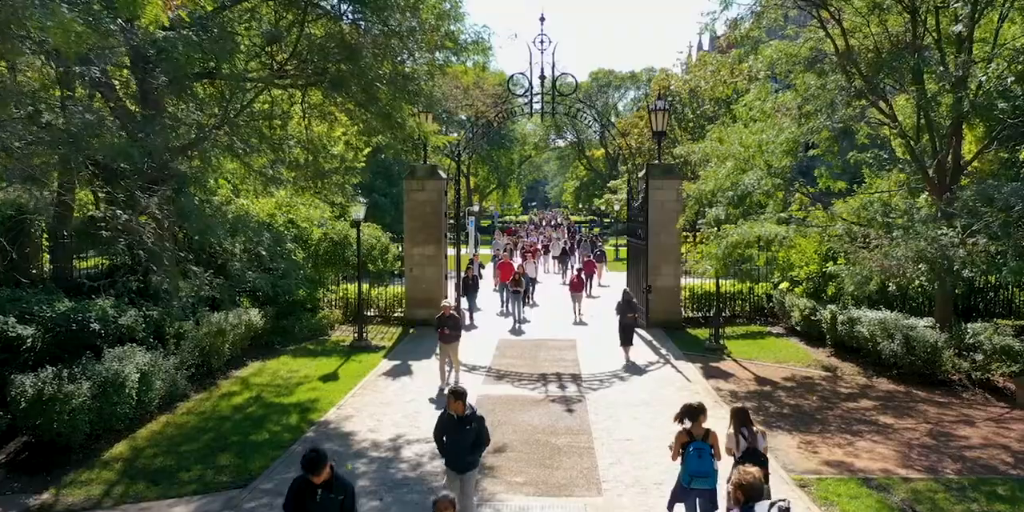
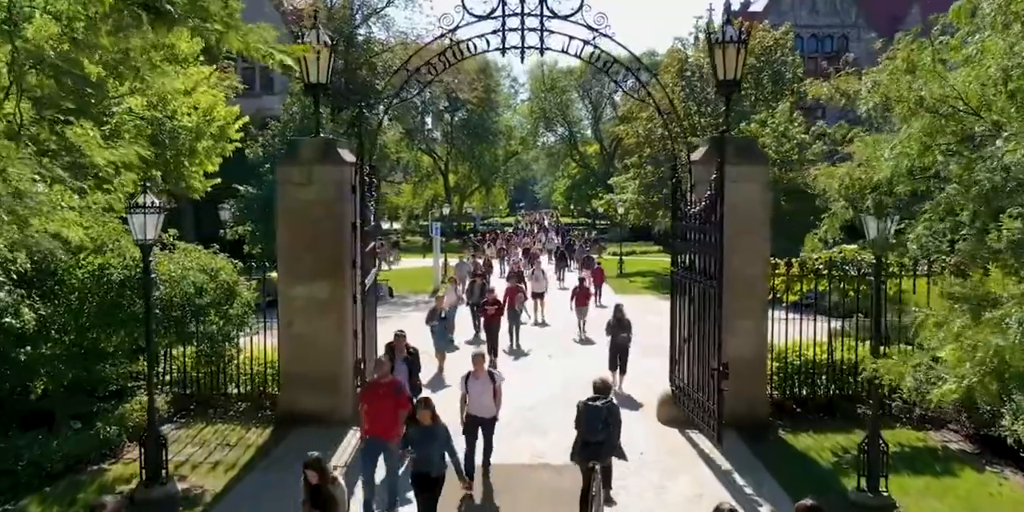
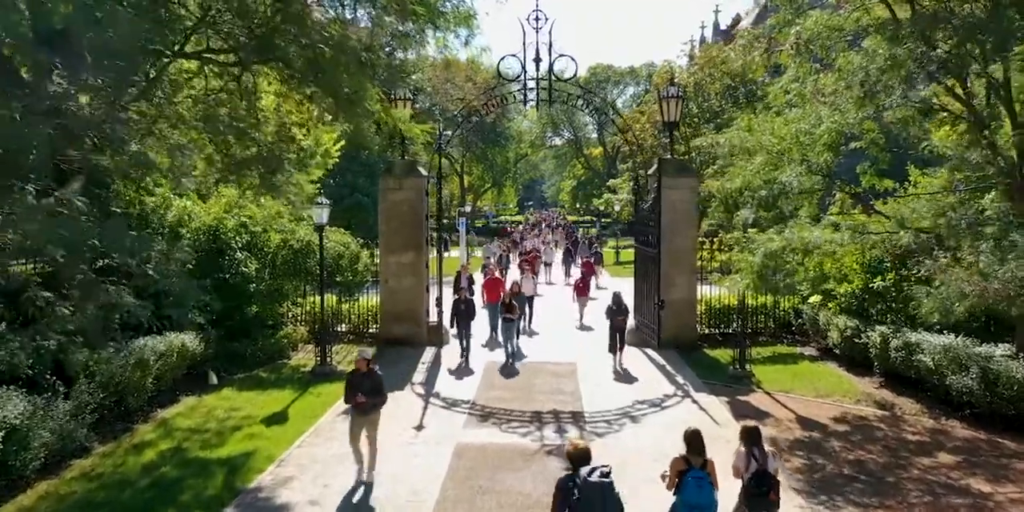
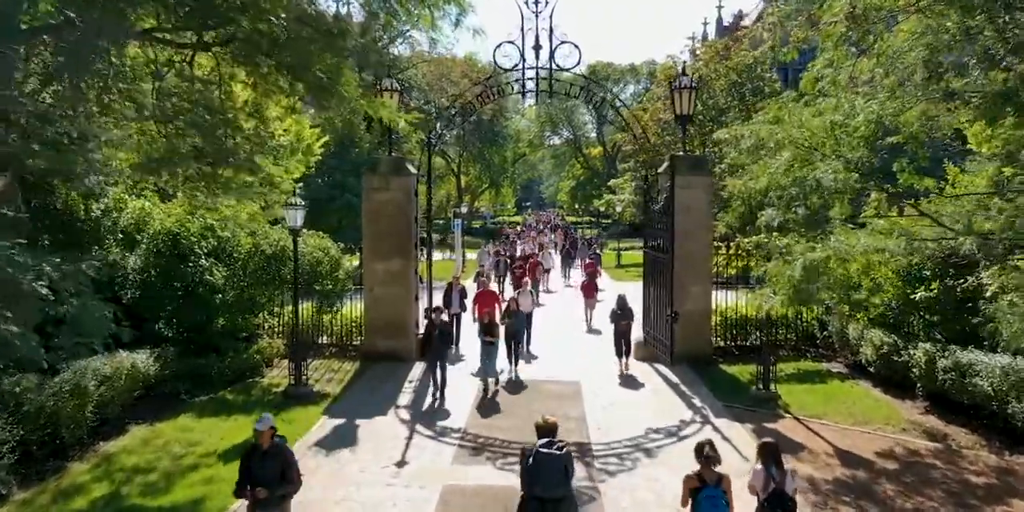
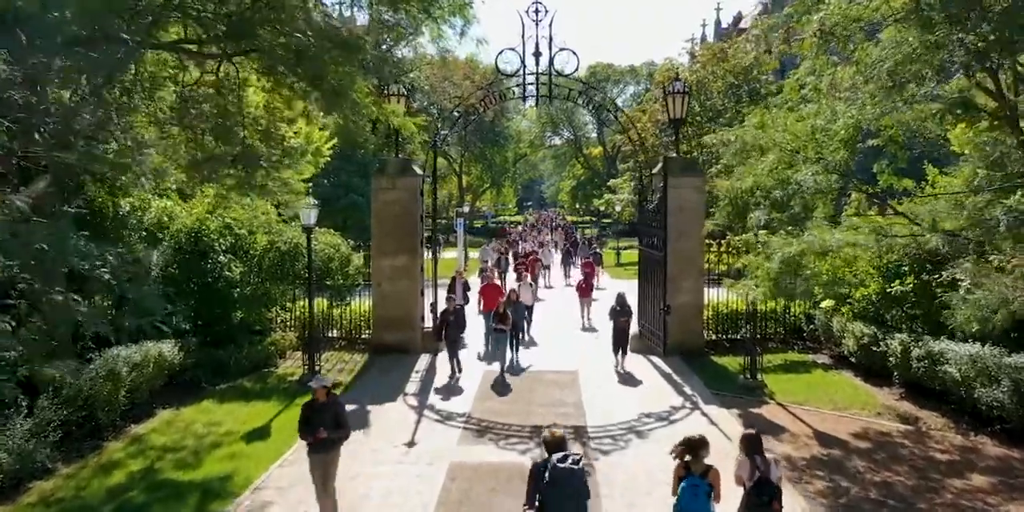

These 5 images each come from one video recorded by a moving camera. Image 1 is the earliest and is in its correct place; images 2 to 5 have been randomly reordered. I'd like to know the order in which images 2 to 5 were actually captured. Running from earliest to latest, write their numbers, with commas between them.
3, 5, 4, 2
